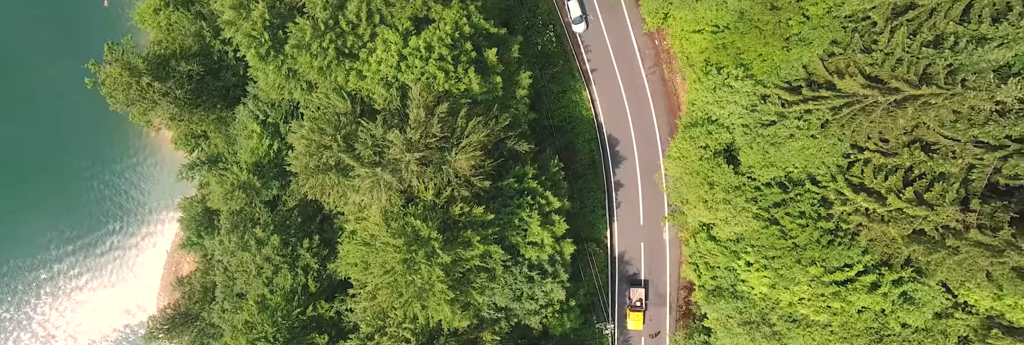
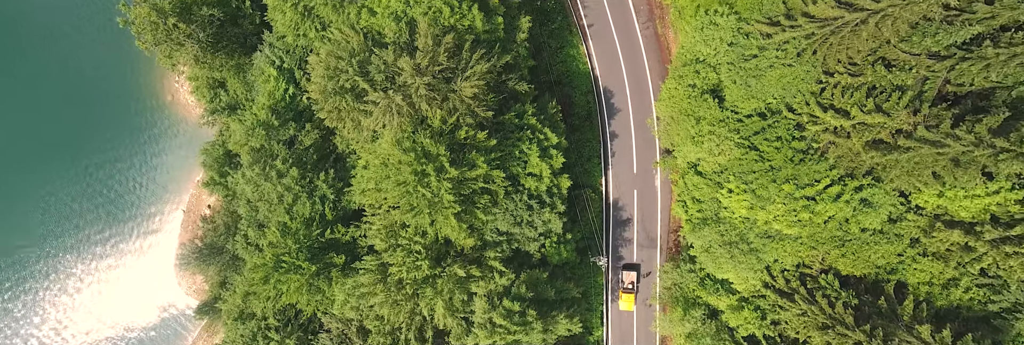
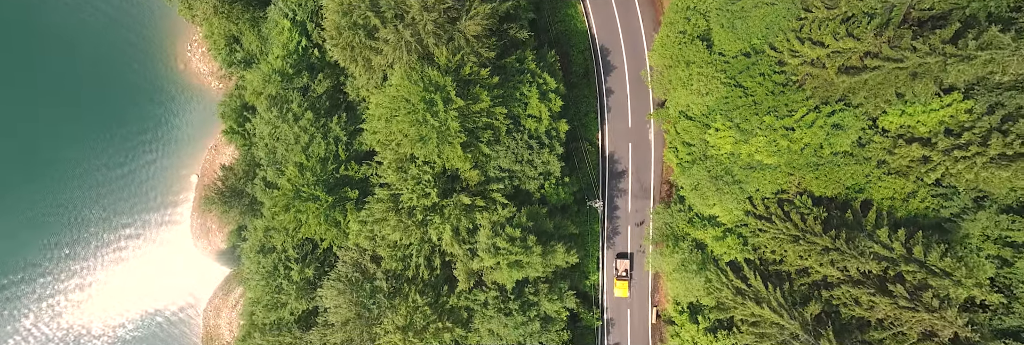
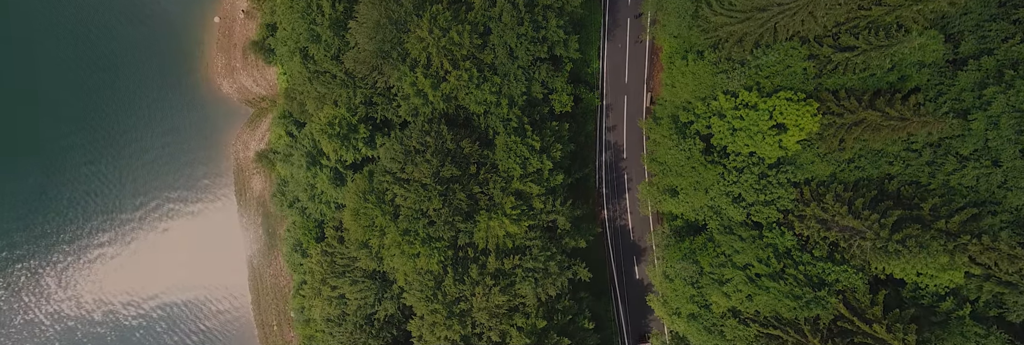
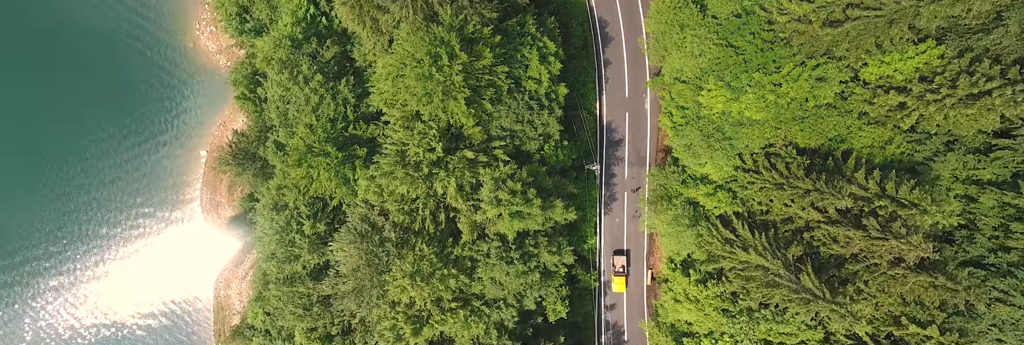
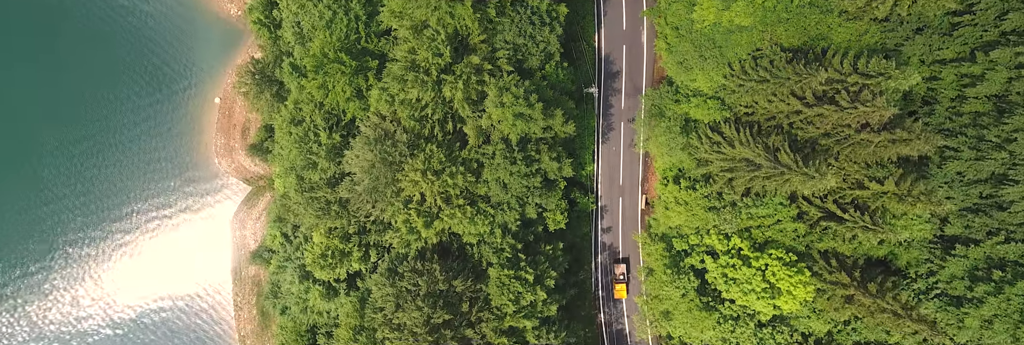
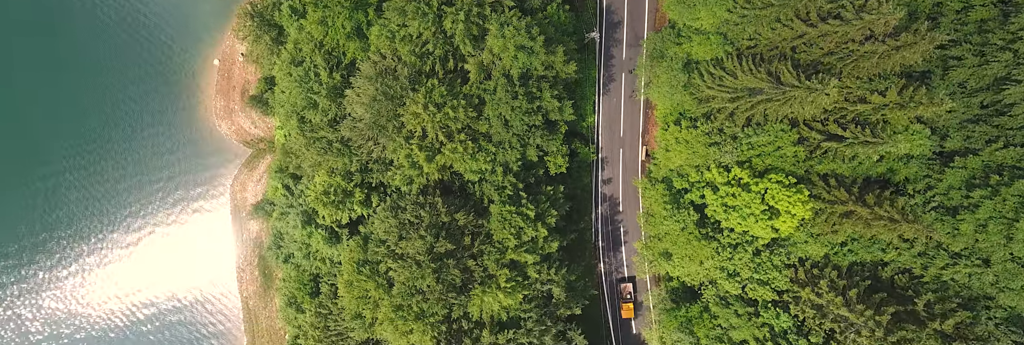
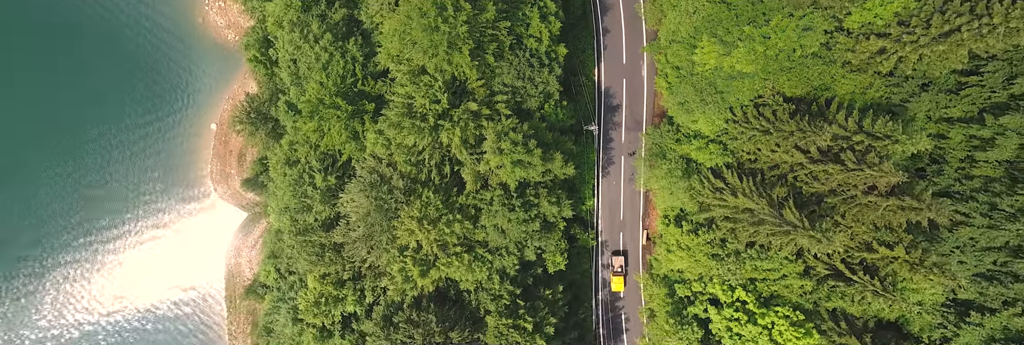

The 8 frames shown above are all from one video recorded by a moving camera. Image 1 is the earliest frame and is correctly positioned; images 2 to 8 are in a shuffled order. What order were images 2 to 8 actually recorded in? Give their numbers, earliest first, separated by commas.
2, 3, 5, 8, 6, 7, 4
